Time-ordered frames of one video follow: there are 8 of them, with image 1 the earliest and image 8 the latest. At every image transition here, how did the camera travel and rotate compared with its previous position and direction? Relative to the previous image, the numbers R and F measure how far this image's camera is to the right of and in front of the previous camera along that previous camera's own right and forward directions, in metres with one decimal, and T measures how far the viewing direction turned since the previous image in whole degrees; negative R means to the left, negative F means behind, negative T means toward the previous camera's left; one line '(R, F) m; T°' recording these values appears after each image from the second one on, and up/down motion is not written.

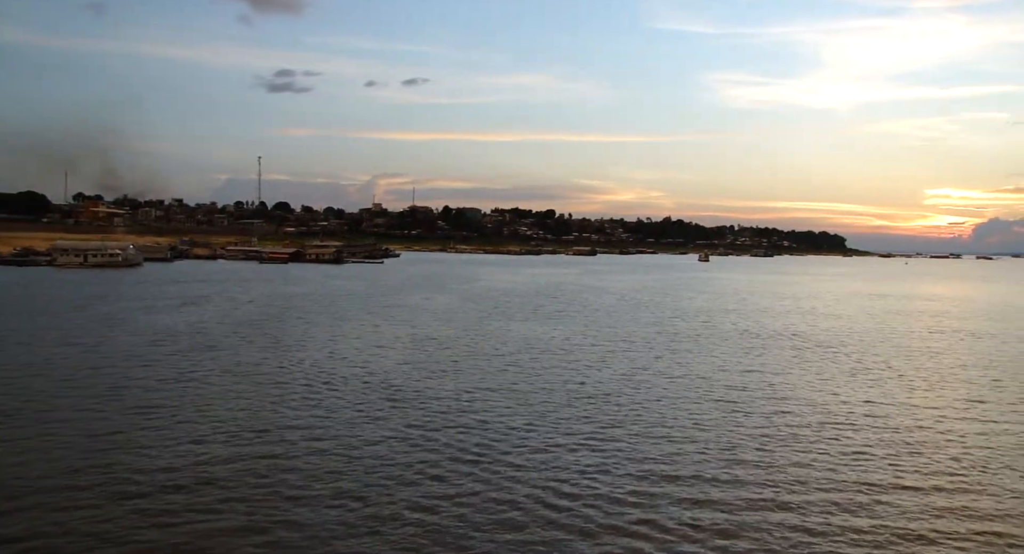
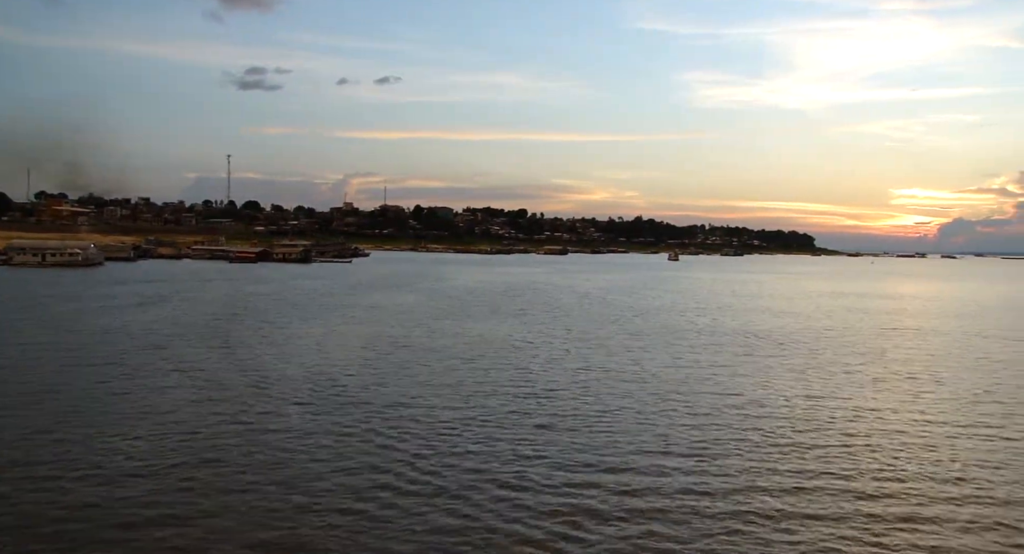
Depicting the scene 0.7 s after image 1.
(+0.9, +0.7) m; +2°
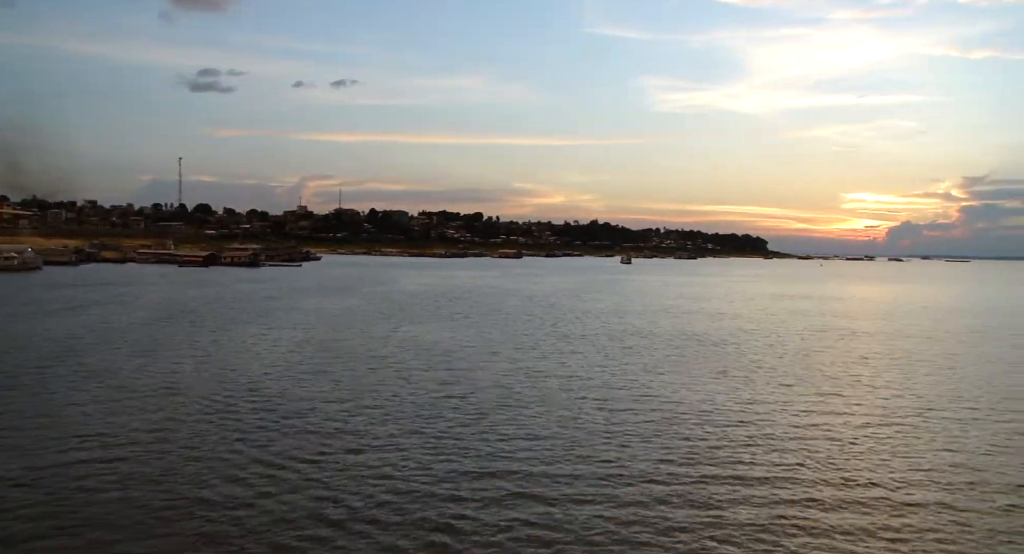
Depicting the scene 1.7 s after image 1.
(+1.2, +1.2) m; +3°
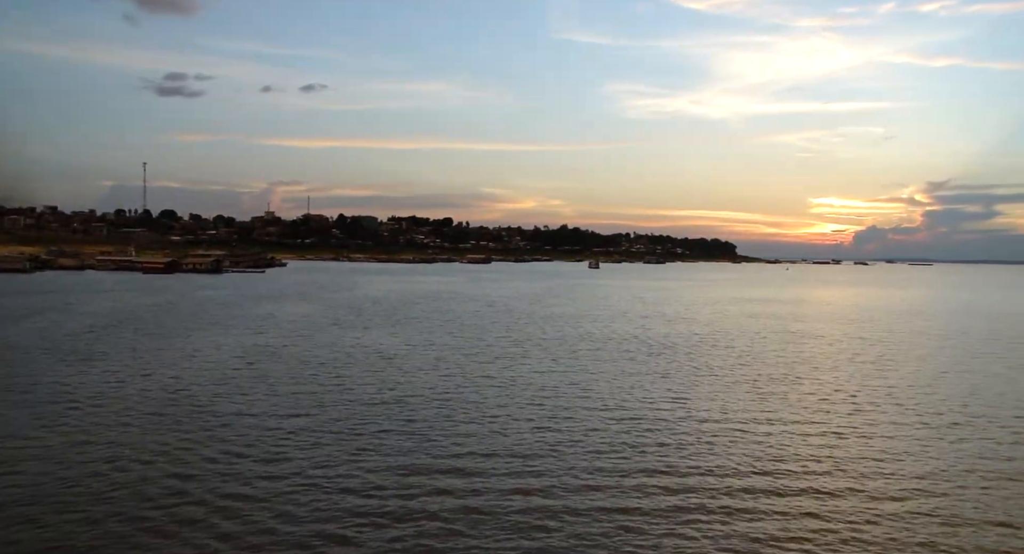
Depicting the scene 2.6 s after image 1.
(+0.5, +1.5) m; +2°
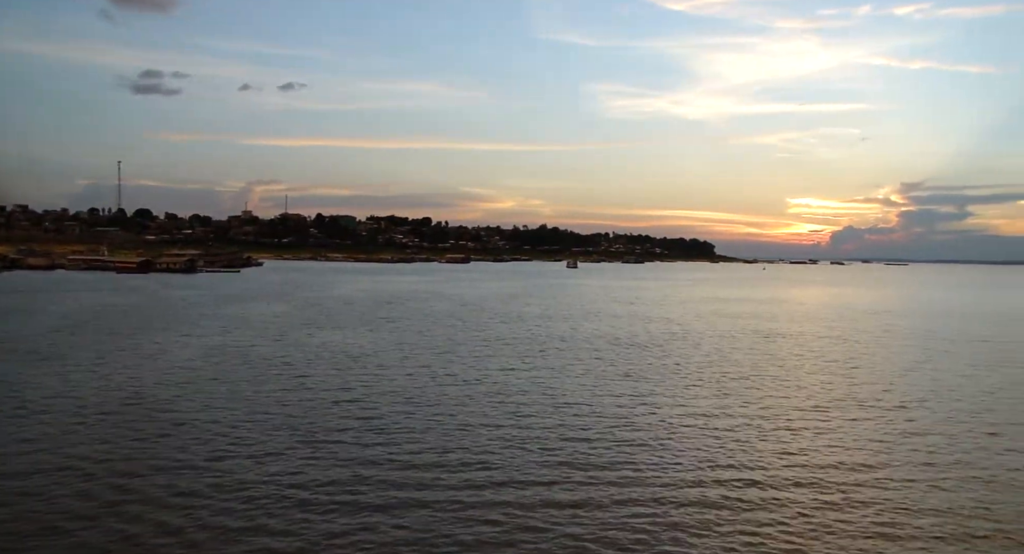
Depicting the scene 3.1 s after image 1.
(+0.3, +0.7) m; +1°
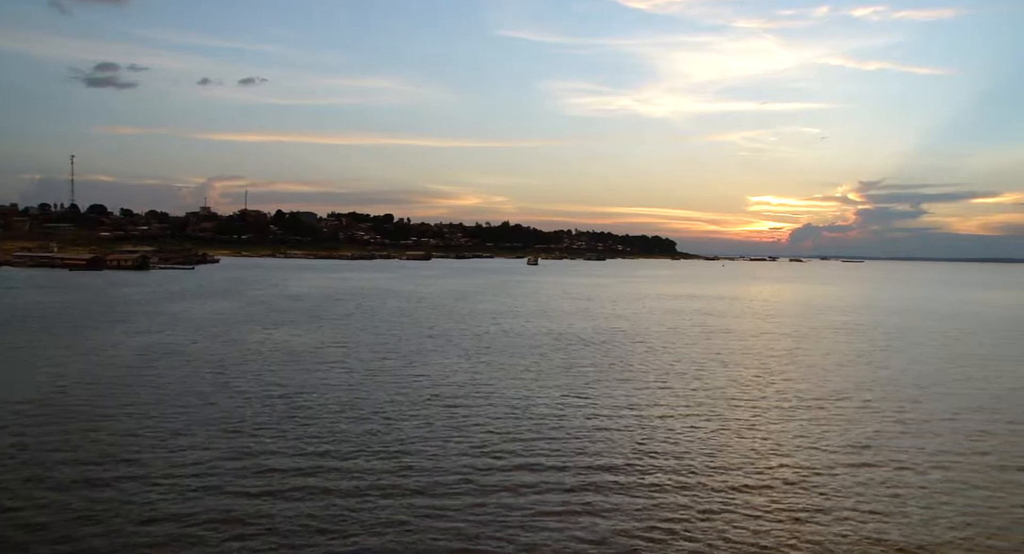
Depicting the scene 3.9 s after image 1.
(+0.6, +1.0) m; +3°
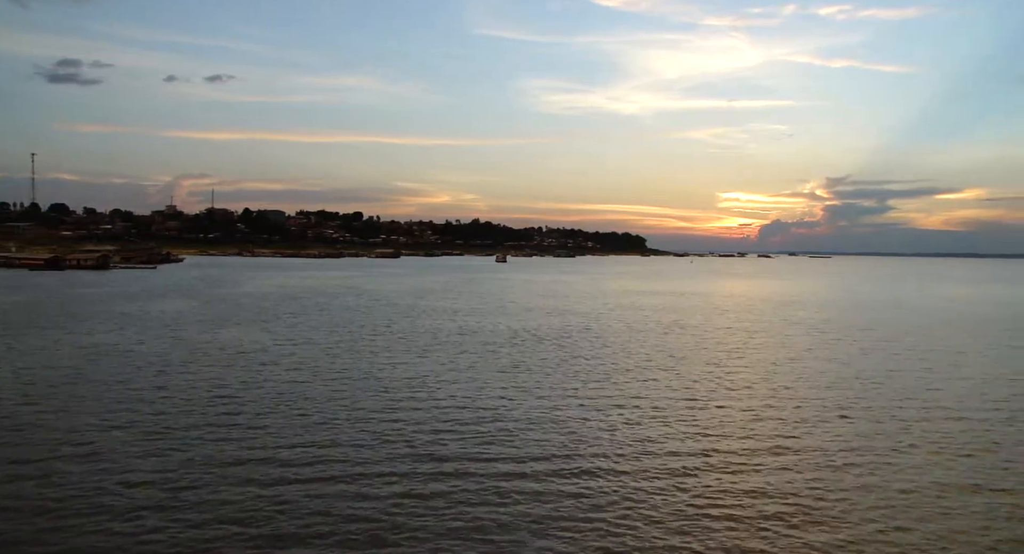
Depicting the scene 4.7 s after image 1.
(+0.4, +0.9) m; +2°
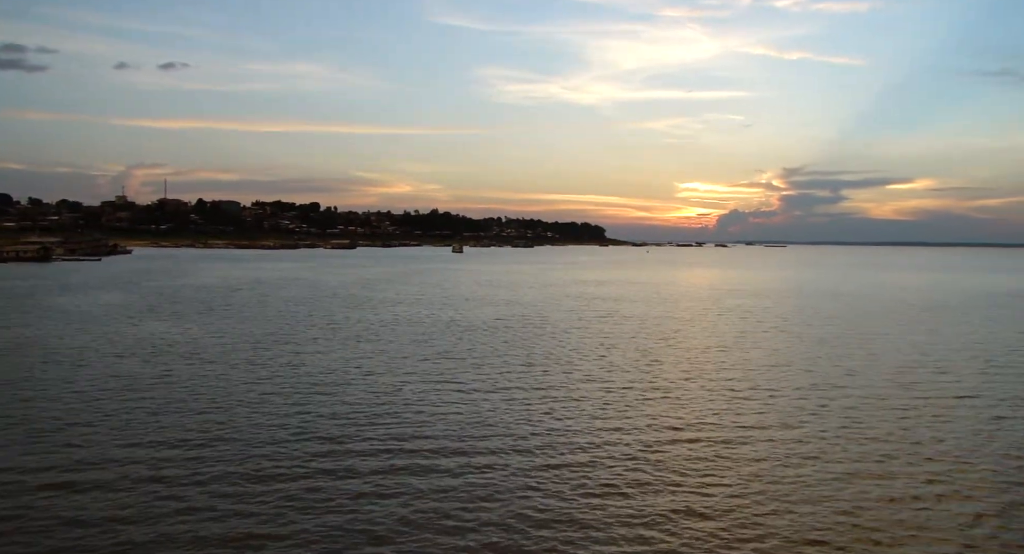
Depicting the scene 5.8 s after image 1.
(+0.5, +1.0) m; +3°
